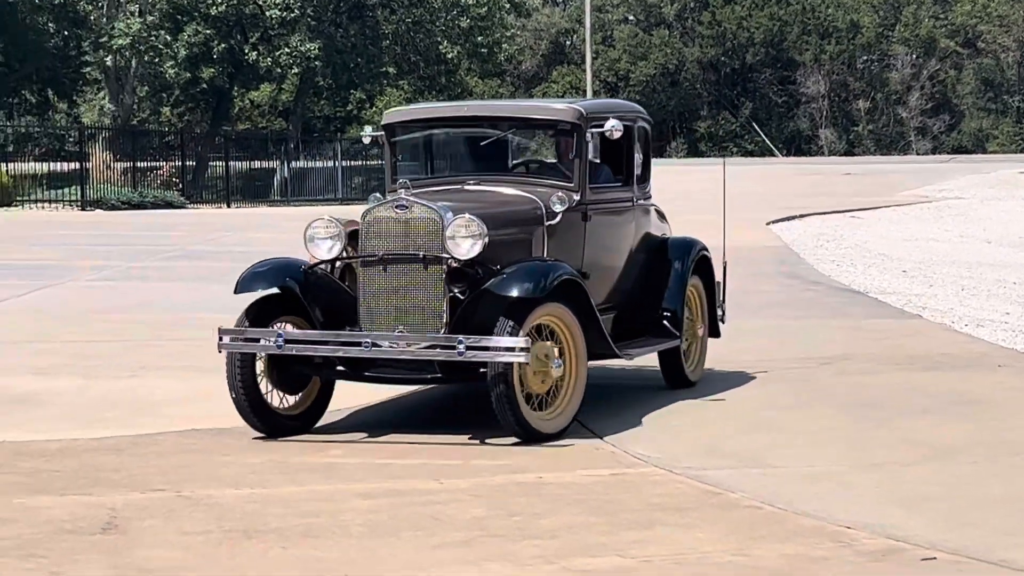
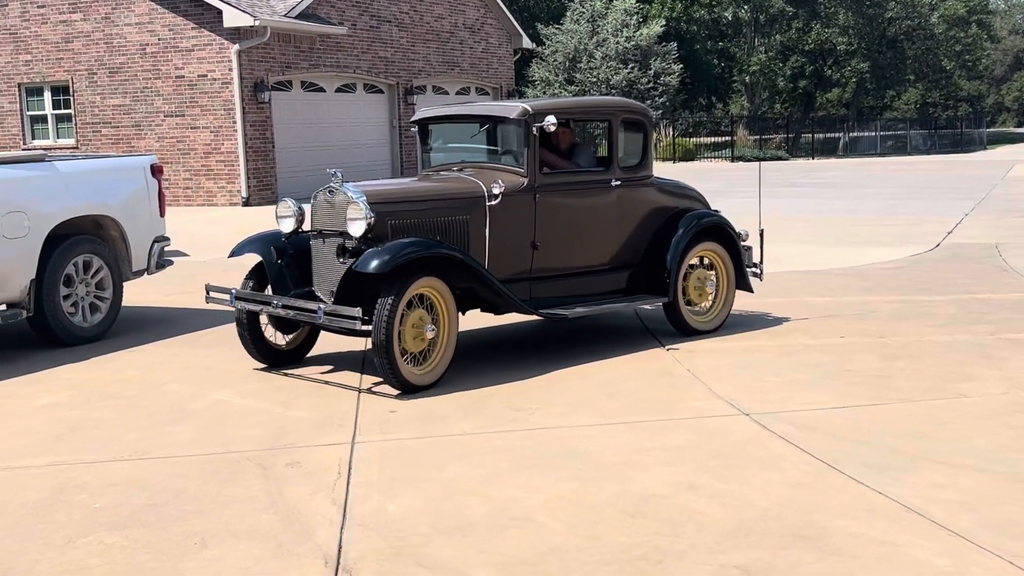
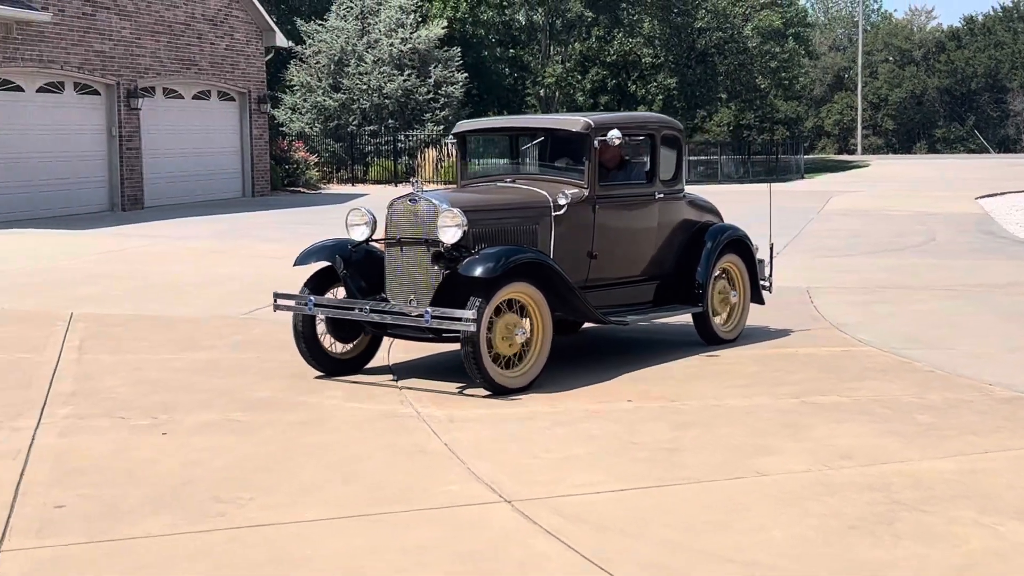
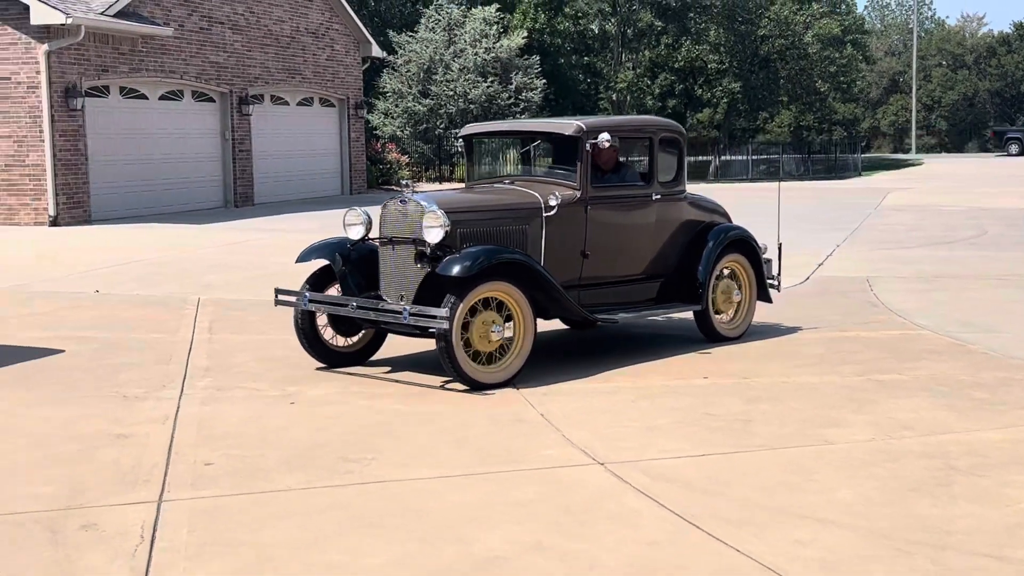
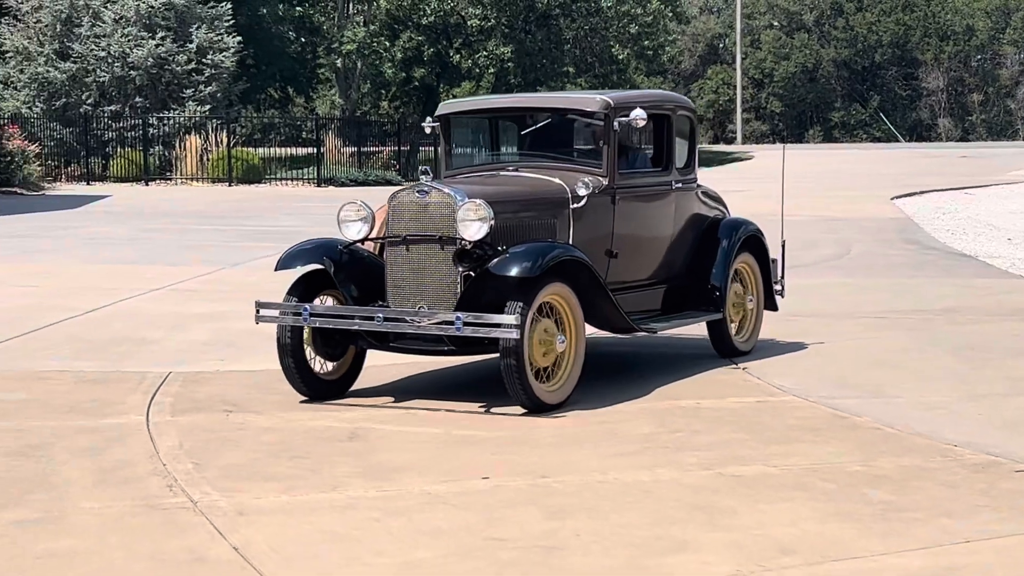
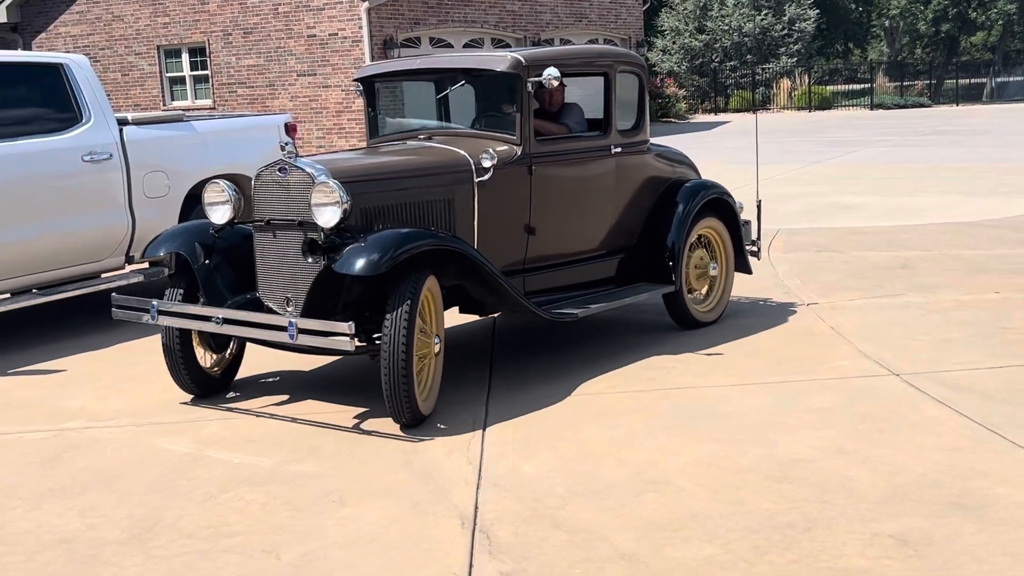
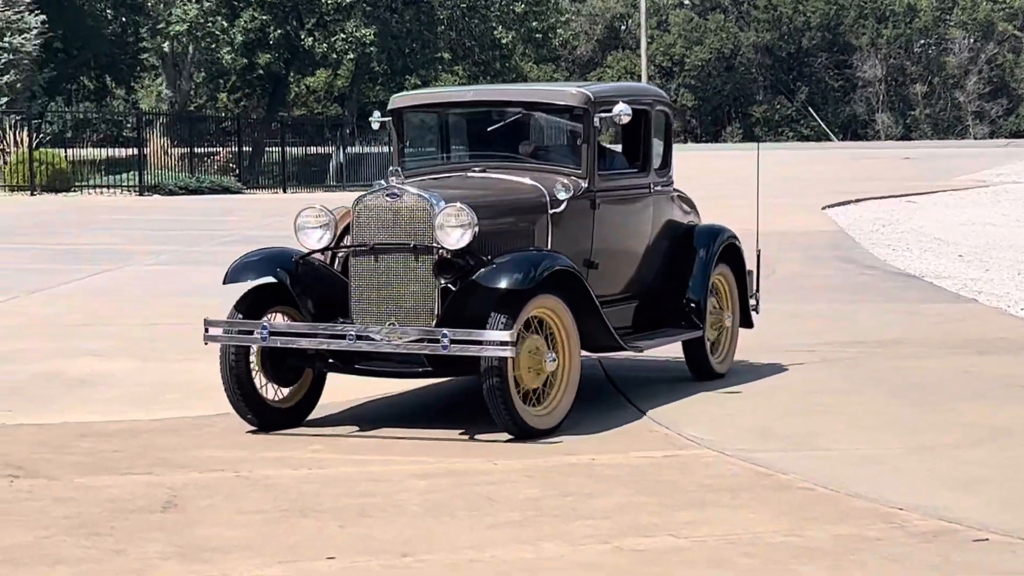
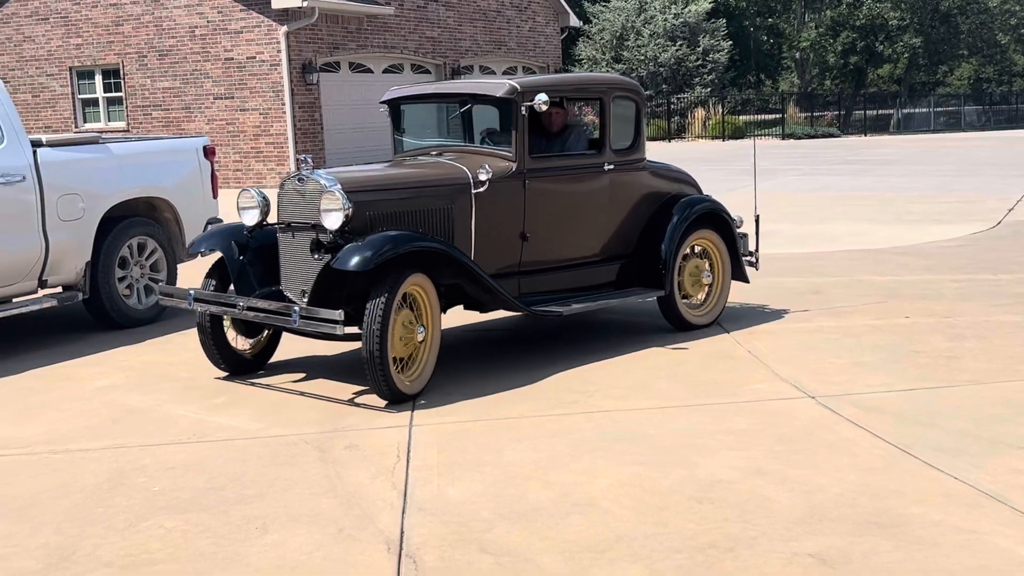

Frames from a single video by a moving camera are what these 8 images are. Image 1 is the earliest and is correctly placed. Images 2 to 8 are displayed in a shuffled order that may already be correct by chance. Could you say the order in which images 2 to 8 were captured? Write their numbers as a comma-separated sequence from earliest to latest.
7, 5, 3, 4, 2, 8, 6
